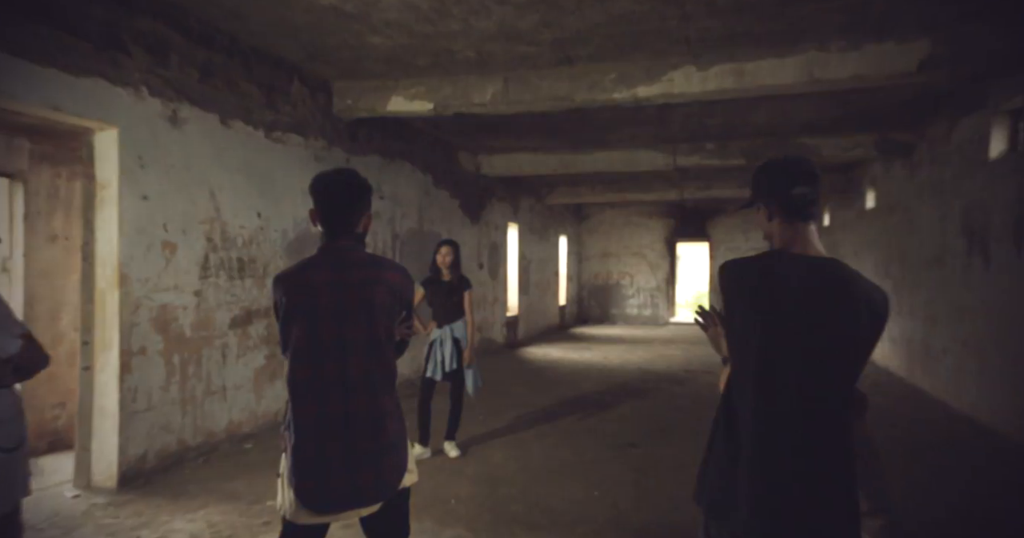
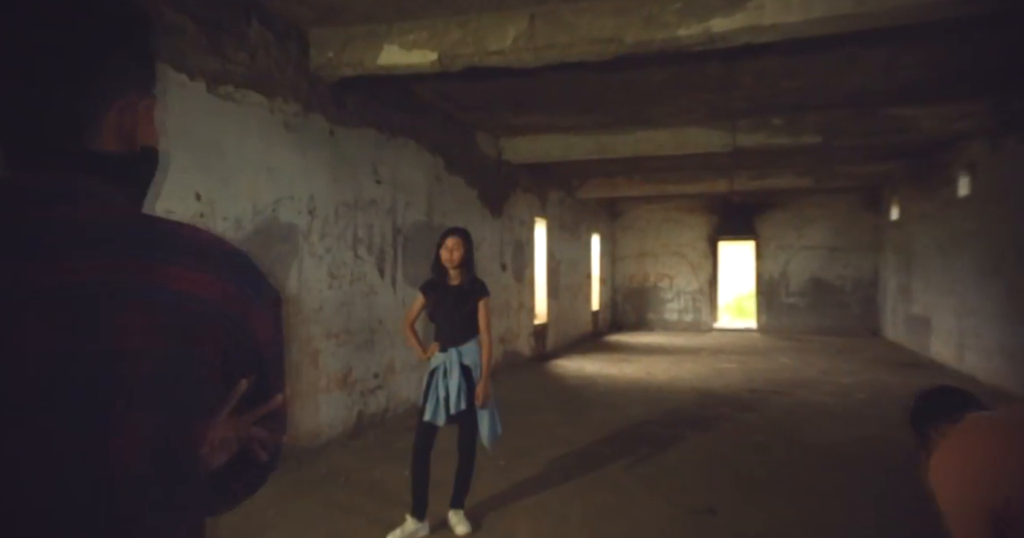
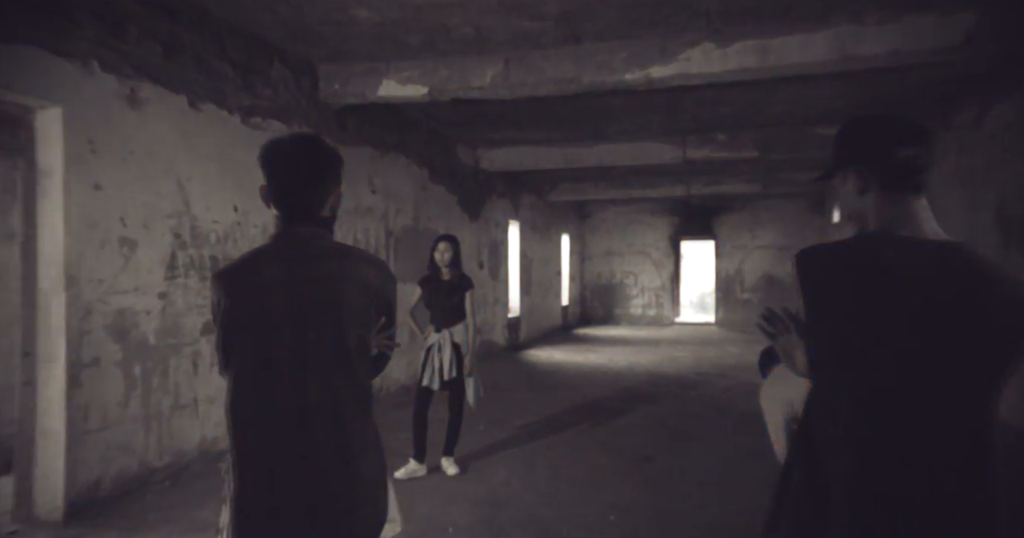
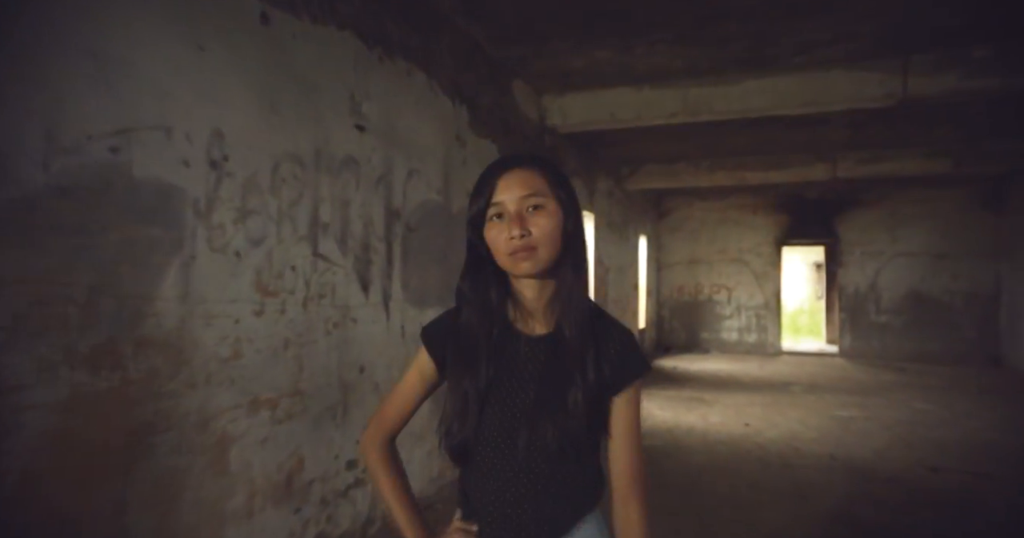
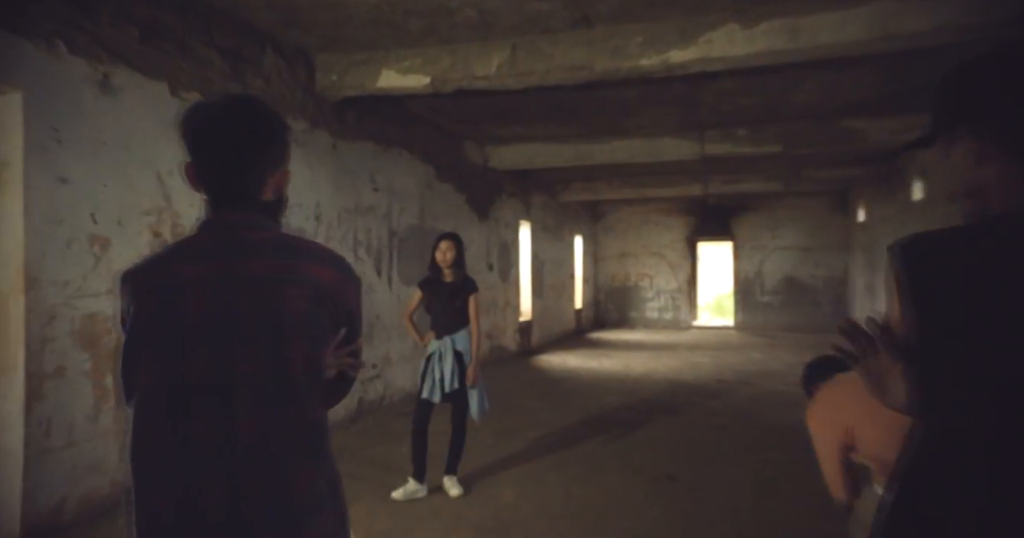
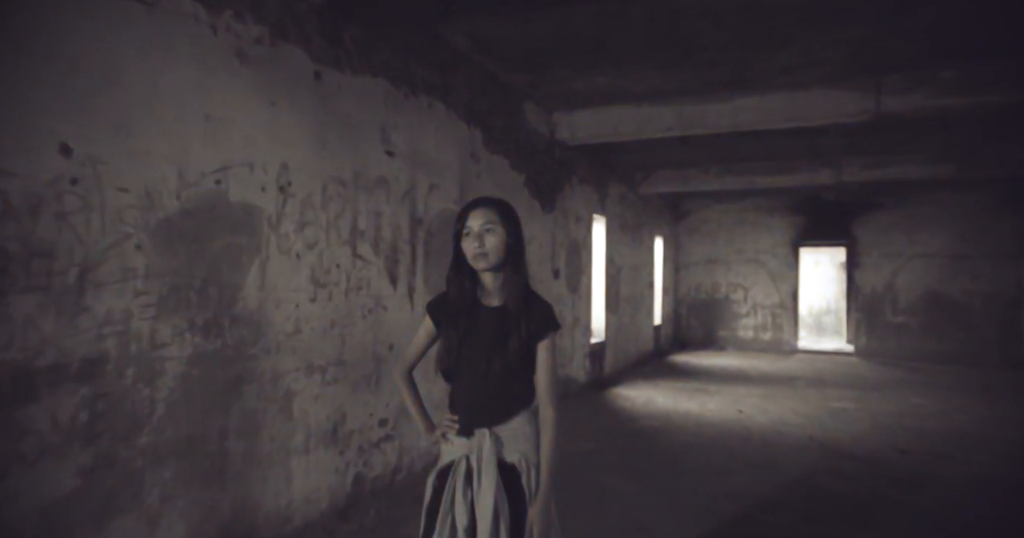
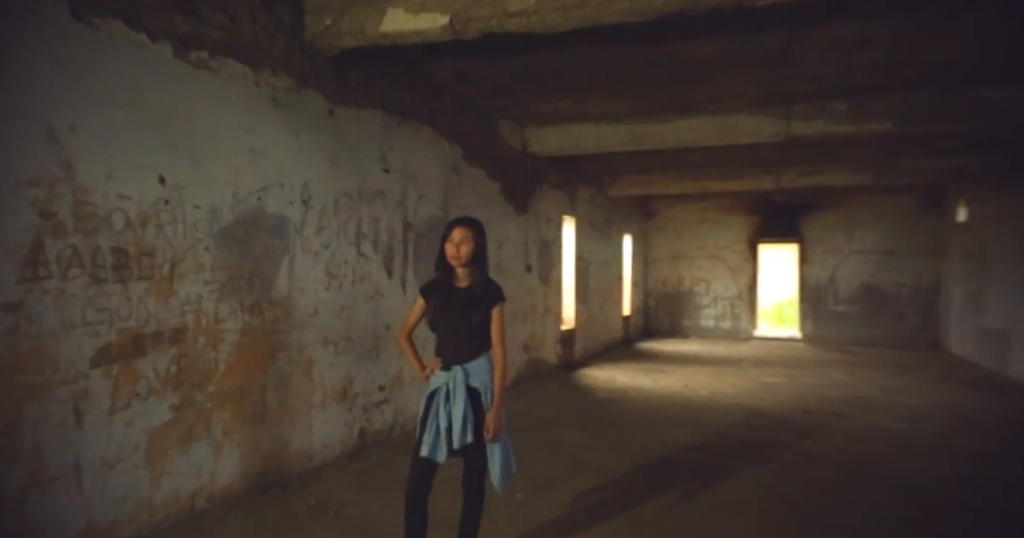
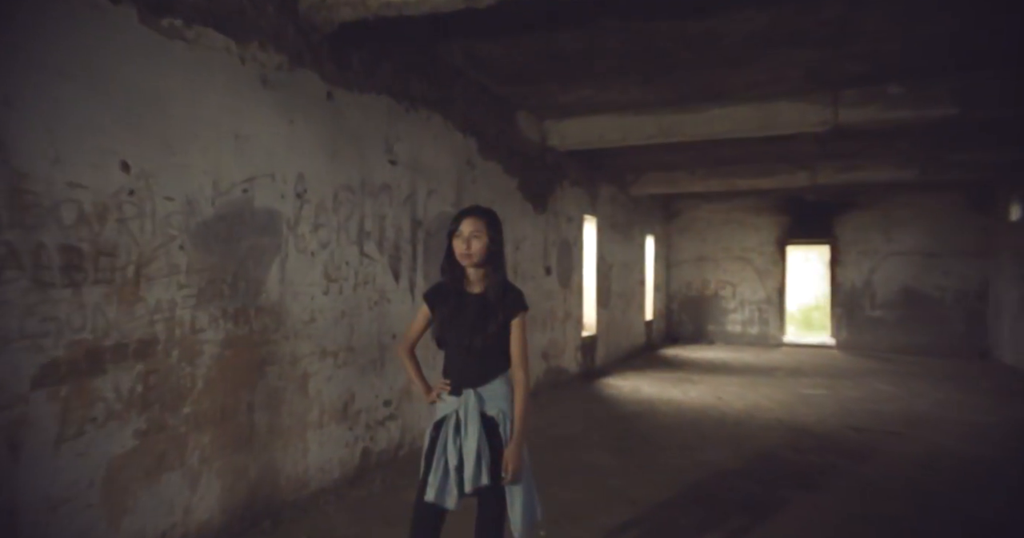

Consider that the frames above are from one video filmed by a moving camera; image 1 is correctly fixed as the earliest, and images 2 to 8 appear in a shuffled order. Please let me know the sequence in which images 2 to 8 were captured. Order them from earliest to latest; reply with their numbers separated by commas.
3, 5, 2, 7, 8, 6, 4
